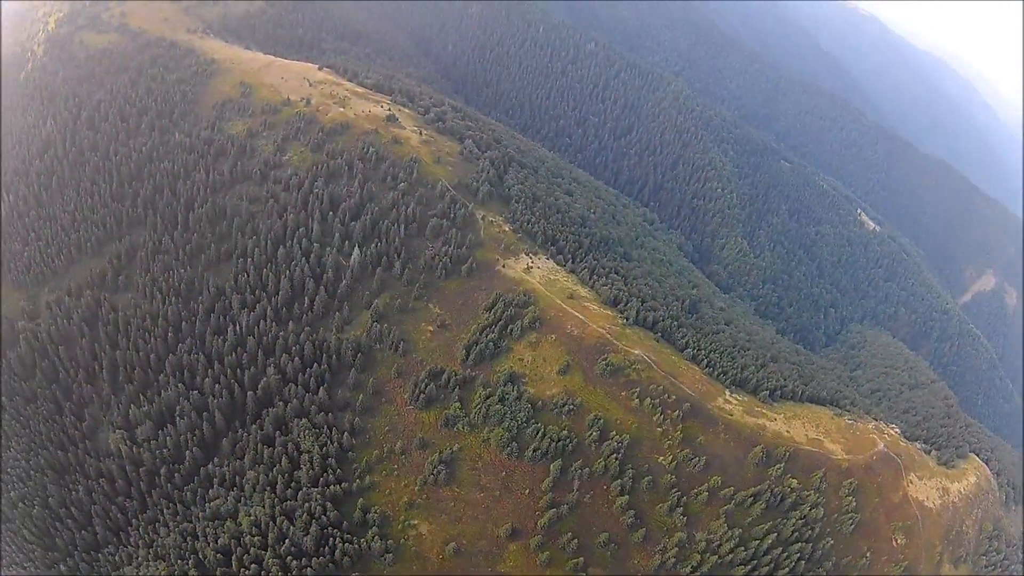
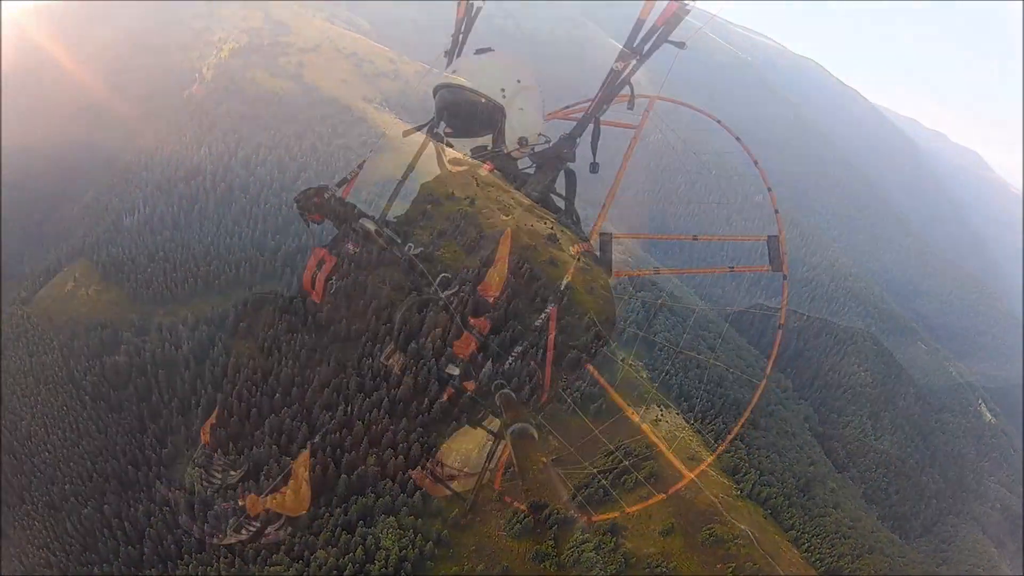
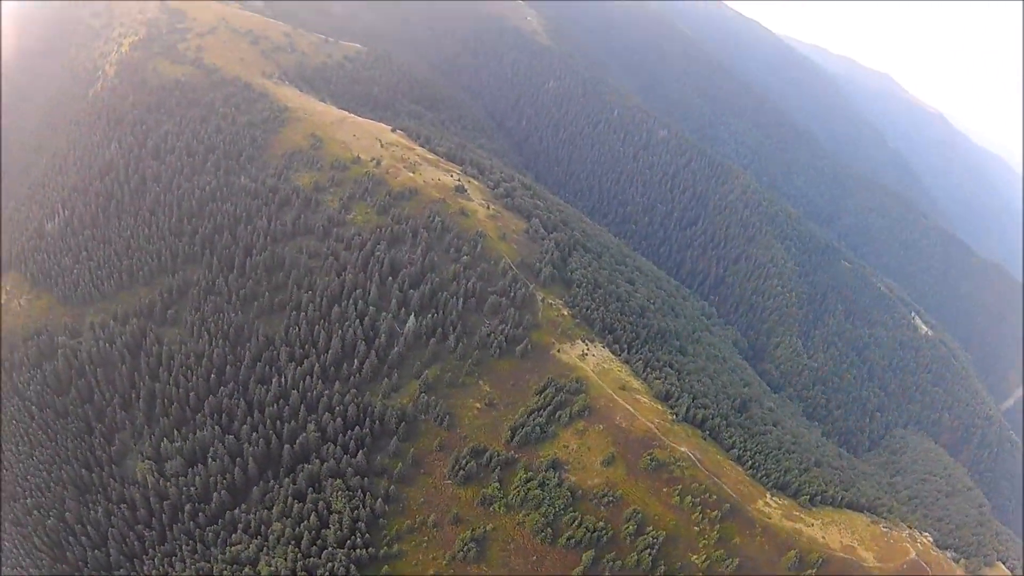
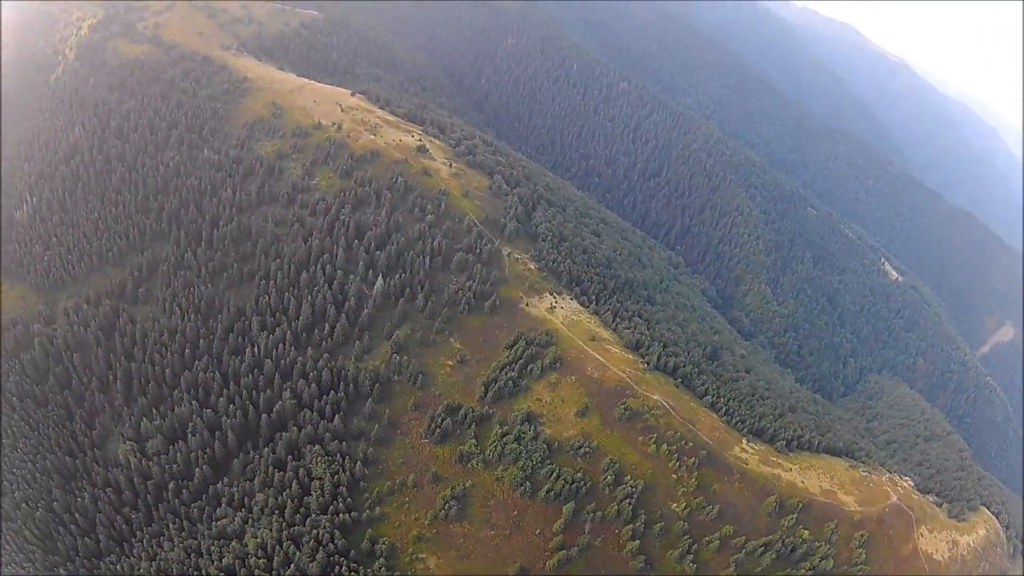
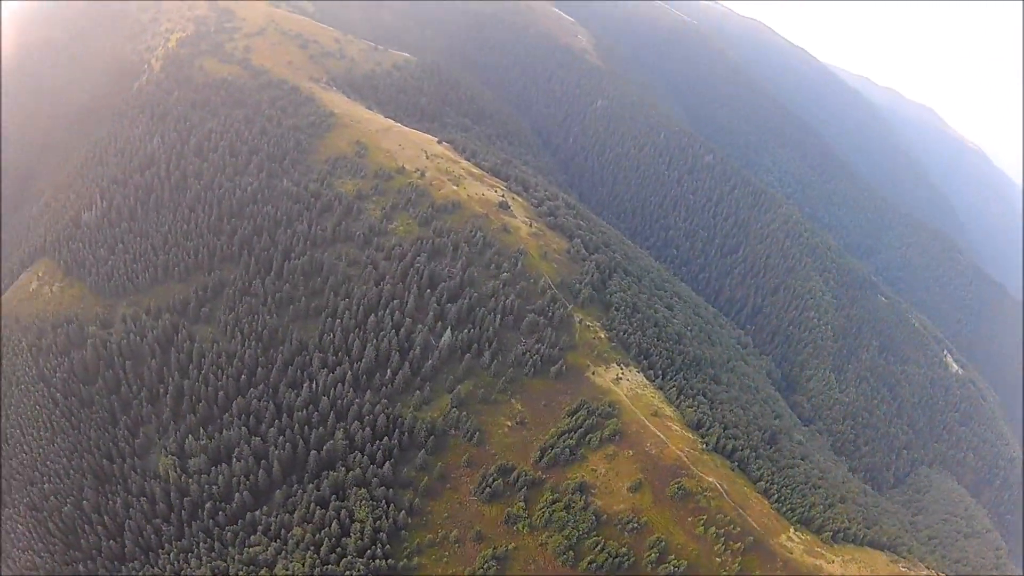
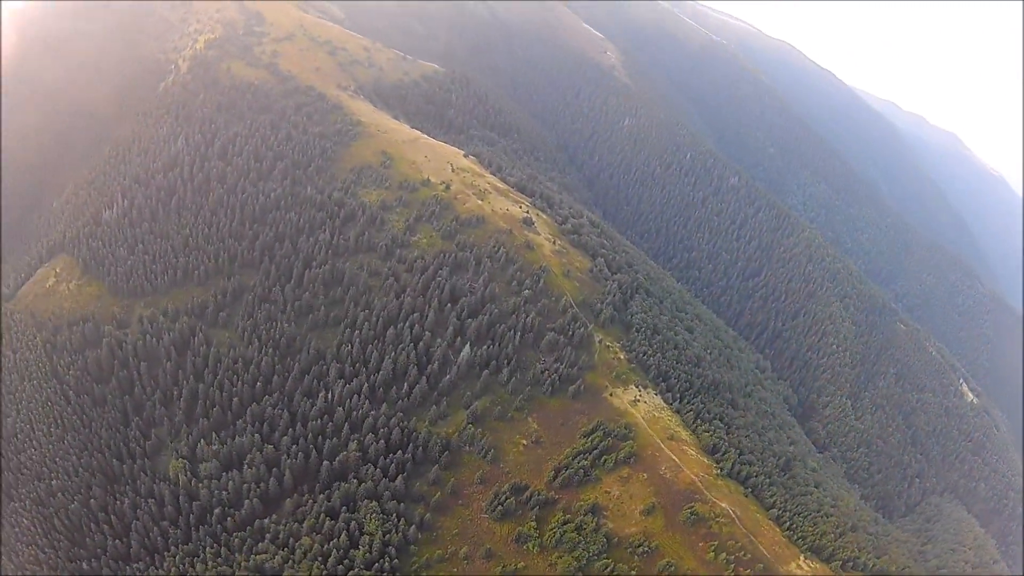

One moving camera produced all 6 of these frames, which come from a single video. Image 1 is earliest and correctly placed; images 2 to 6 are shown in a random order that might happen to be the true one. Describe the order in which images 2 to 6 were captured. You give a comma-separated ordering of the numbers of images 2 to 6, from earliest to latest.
4, 3, 5, 6, 2
